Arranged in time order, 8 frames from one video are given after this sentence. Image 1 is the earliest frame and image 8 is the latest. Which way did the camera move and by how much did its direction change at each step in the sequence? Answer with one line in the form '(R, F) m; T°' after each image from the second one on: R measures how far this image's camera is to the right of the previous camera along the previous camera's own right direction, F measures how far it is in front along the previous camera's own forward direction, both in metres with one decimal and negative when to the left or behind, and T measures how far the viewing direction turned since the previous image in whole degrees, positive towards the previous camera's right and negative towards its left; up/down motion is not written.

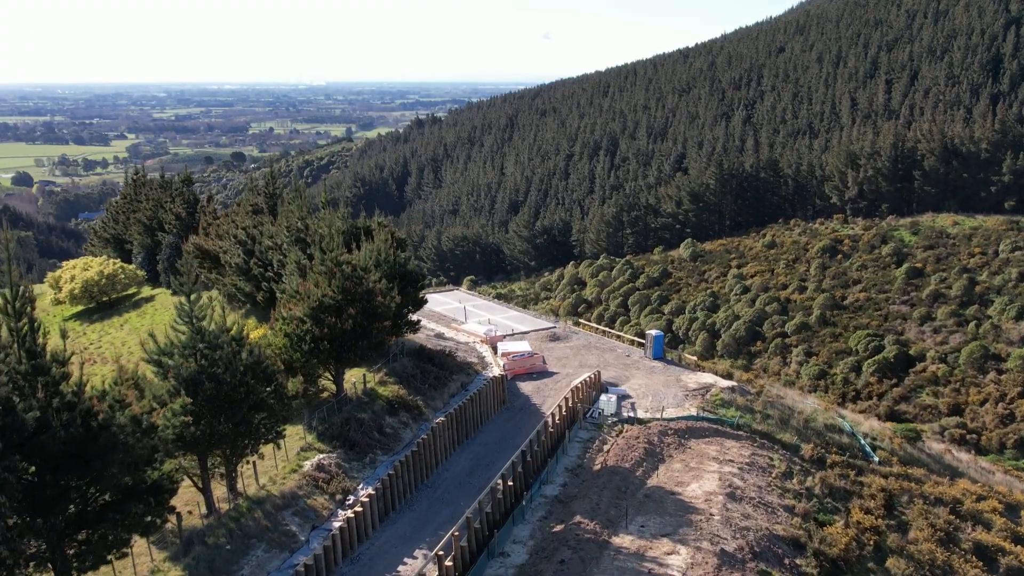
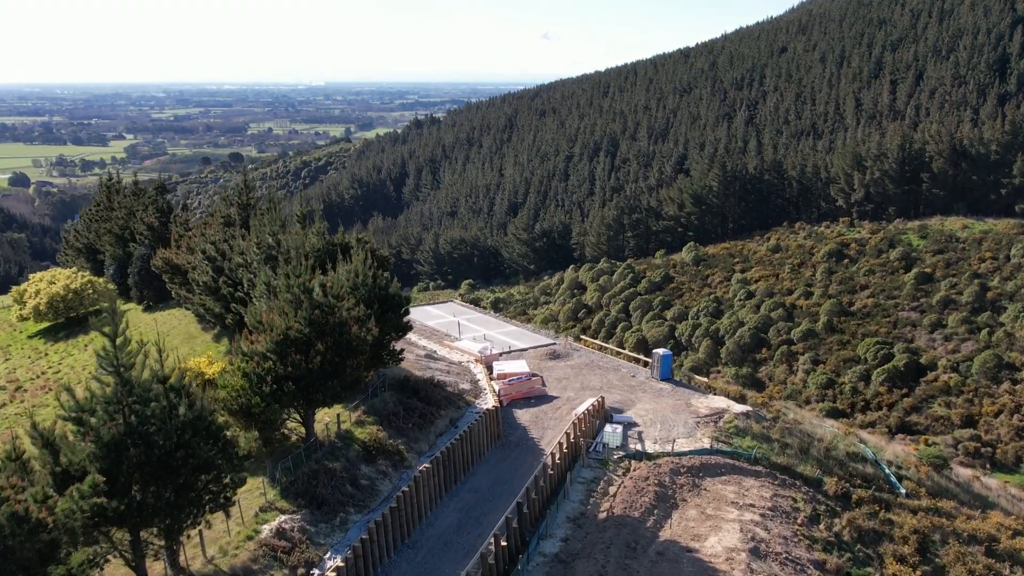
(0.0, +0.8) m; 0°
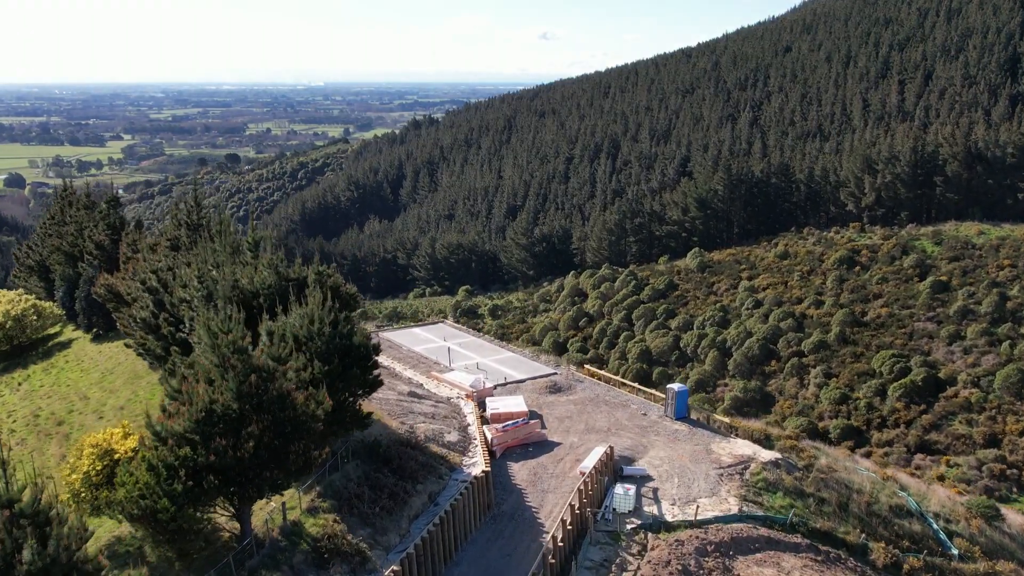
(0.0, +1.2) m; 0°
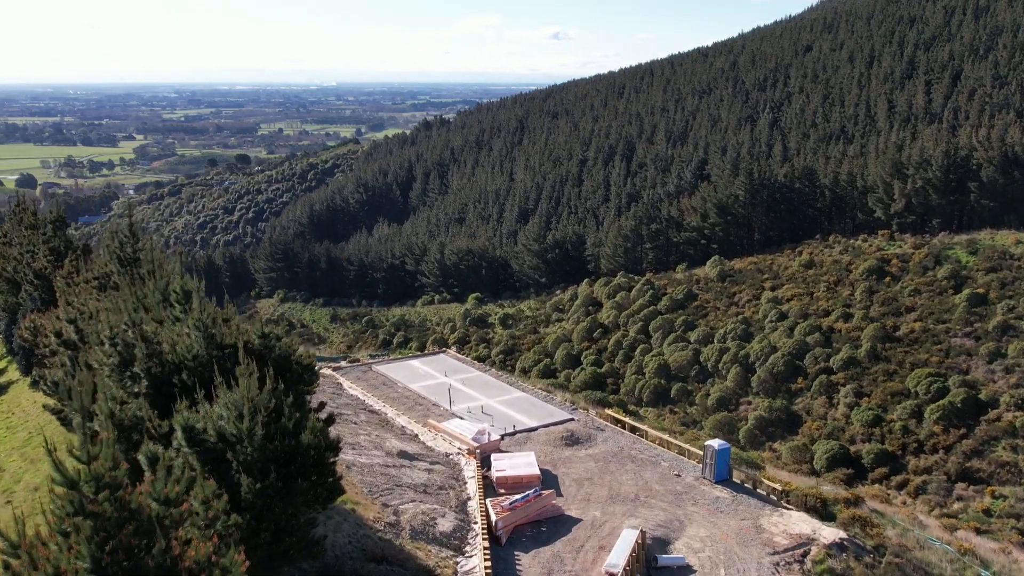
(0.0, +1.5) m; -1°
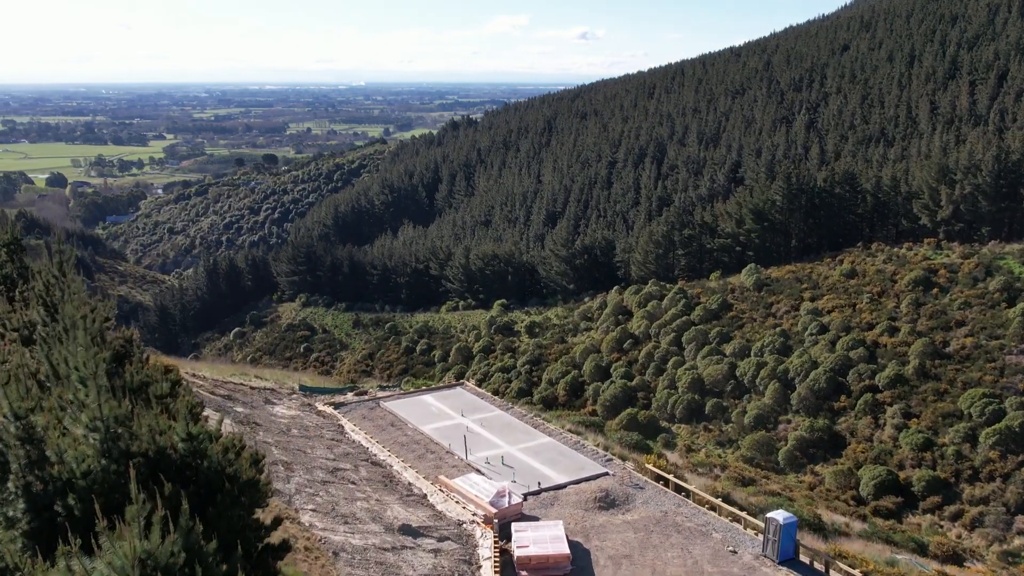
(0.0, +1.3) m; -2°
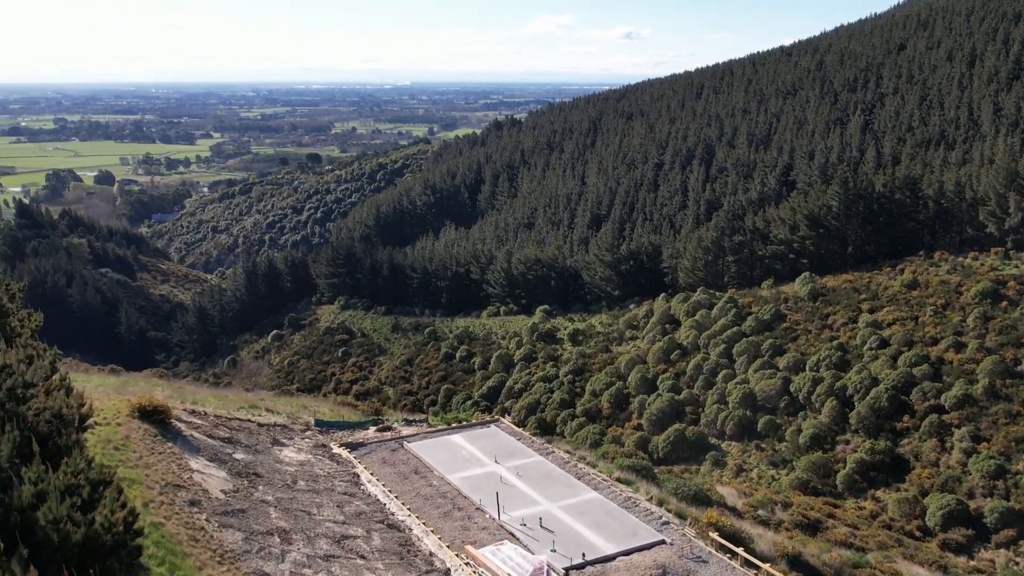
(0.0, +1.1) m; -2°
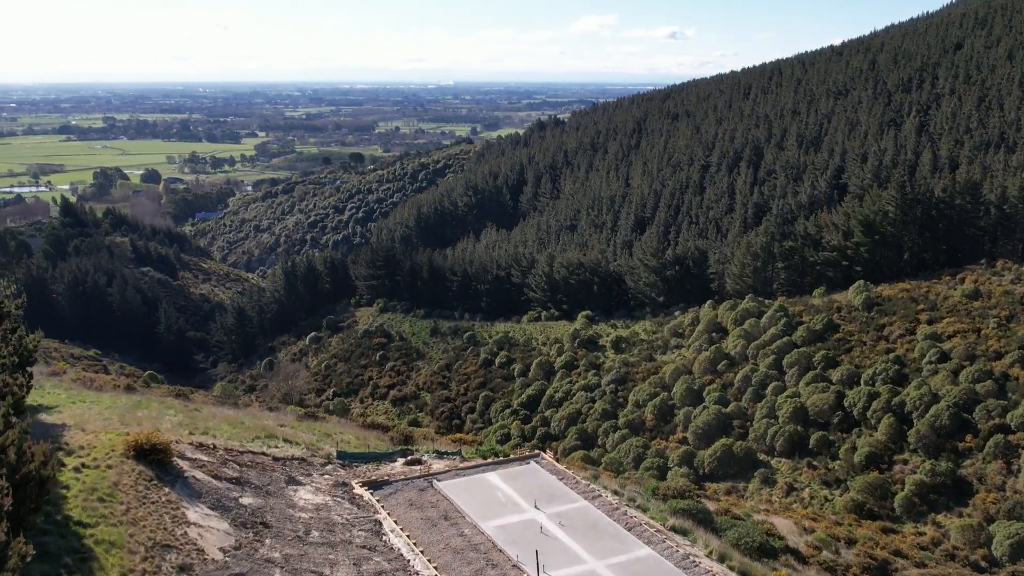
(0.0, +0.9) m; -2°
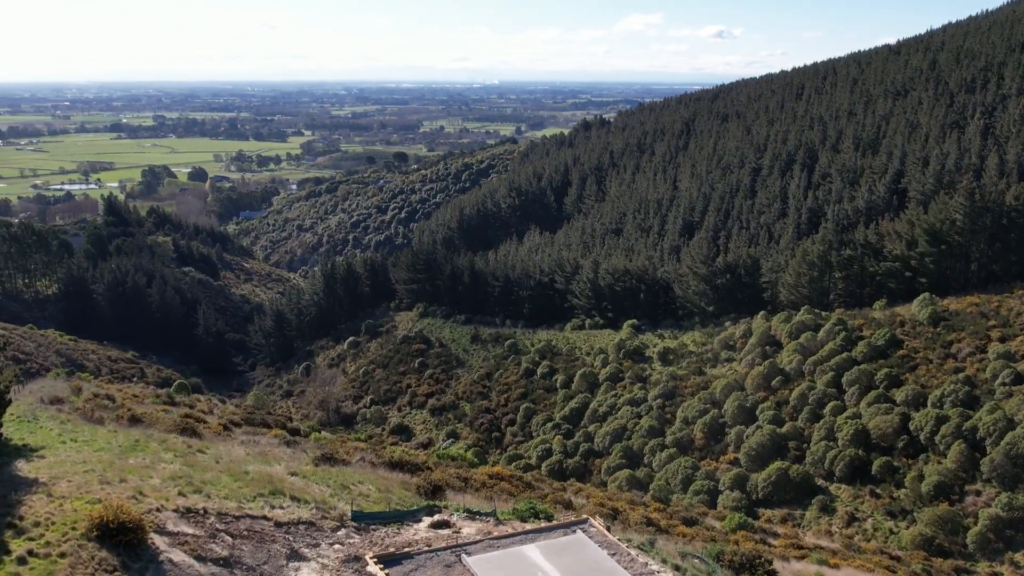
(0.0, +1.2) m; -2°
